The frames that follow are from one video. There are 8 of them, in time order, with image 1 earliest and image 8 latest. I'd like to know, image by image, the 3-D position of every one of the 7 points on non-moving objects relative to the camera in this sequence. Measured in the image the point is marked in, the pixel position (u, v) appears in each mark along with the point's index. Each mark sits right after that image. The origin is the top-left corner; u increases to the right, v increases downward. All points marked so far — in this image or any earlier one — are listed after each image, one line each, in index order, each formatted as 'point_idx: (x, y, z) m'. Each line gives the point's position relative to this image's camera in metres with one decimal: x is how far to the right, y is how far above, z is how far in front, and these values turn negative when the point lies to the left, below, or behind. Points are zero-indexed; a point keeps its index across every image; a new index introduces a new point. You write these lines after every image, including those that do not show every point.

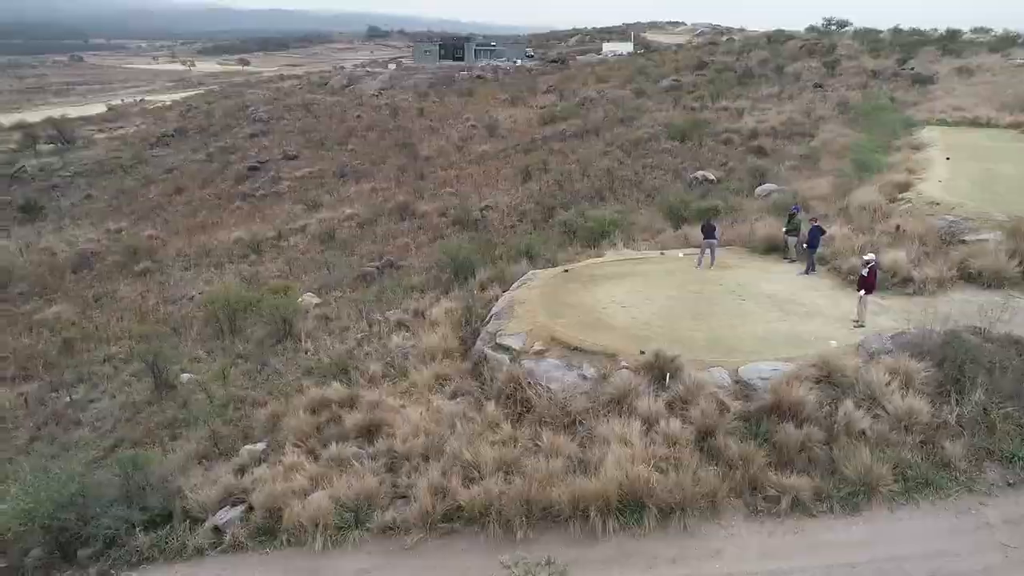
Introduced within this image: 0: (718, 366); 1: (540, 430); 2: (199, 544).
0: (+2.2, -0.8, +7.6) m
1: (+0.3, -1.4, +7.2) m
2: (-2.9, -2.3, +6.5) m
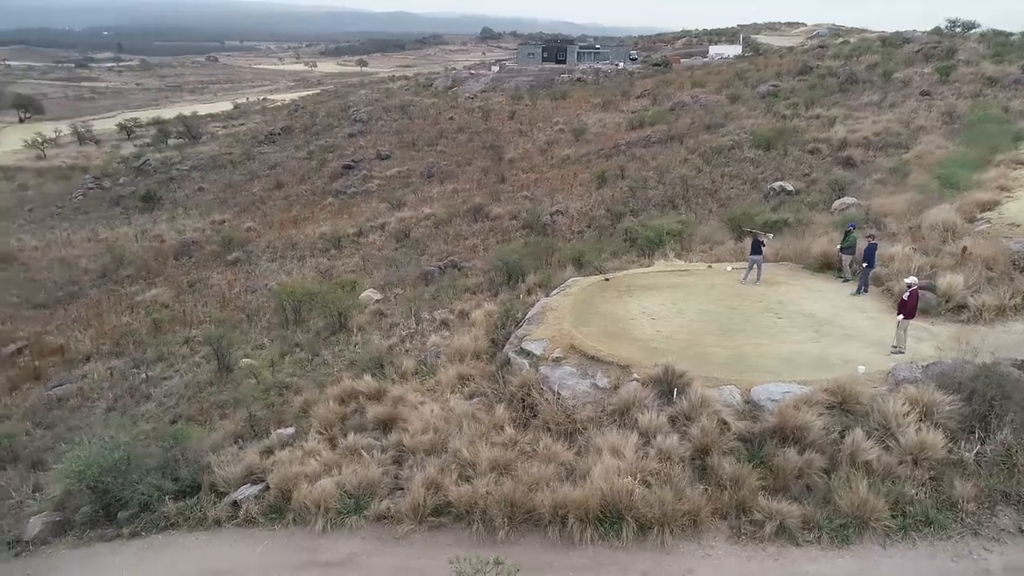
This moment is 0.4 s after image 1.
0: (+2.3, -1.0, +7.5) m
1: (+0.3, -1.5, +7.3) m
2: (-2.9, -2.3, +7.1) m
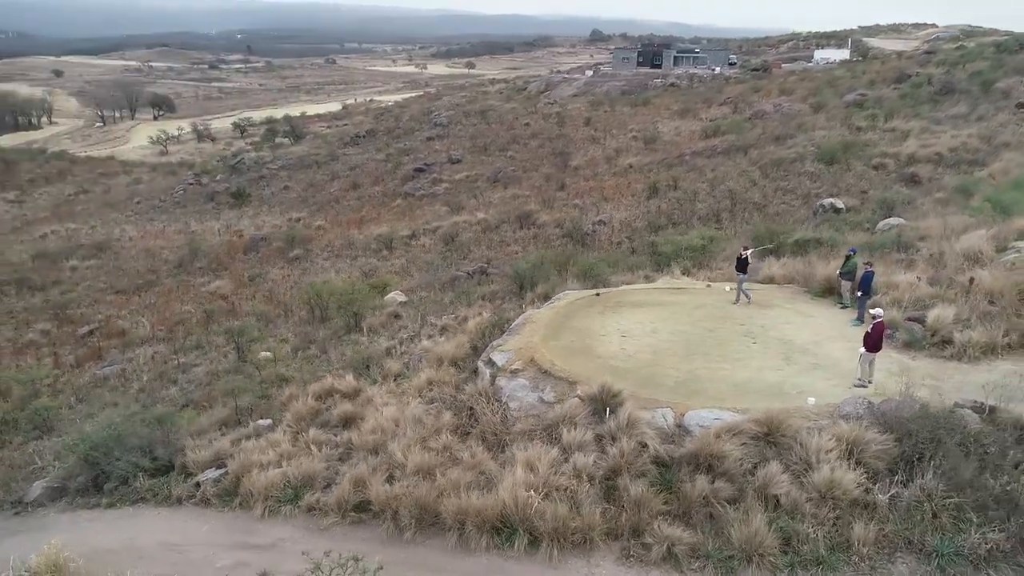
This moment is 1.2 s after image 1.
0: (+1.6, -1.3, +7.6) m
1: (-0.4, -1.7, +7.6) m
2: (-3.7, -2.3, +7.9) m
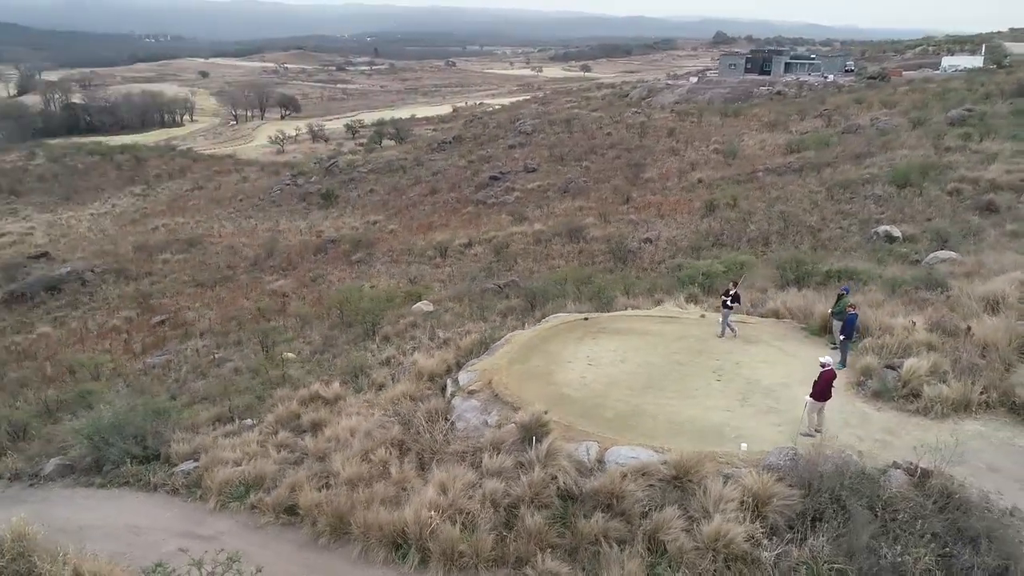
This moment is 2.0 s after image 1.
0: (+0.8, -1.6, +7.7) m
1: (-1.2, -1.9, +8.1) m
2: (-4.4, -2.4, +8.8) m
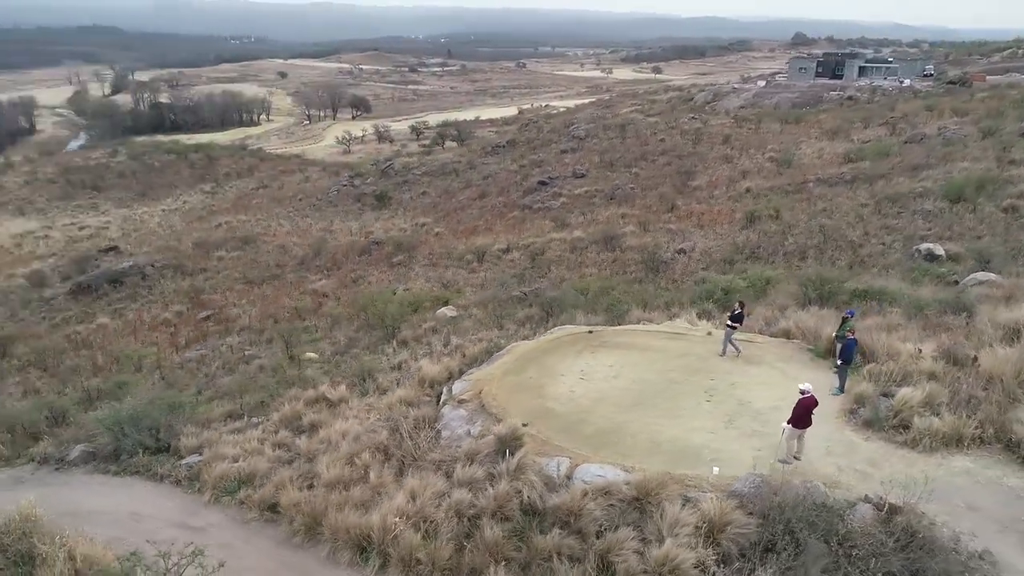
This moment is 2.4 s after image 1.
0: (+0.5, -1.8, +7.7) m
1: (-1.4, -2.1, +8.3) m
2: (-4.6, -2.4, +9.3) m
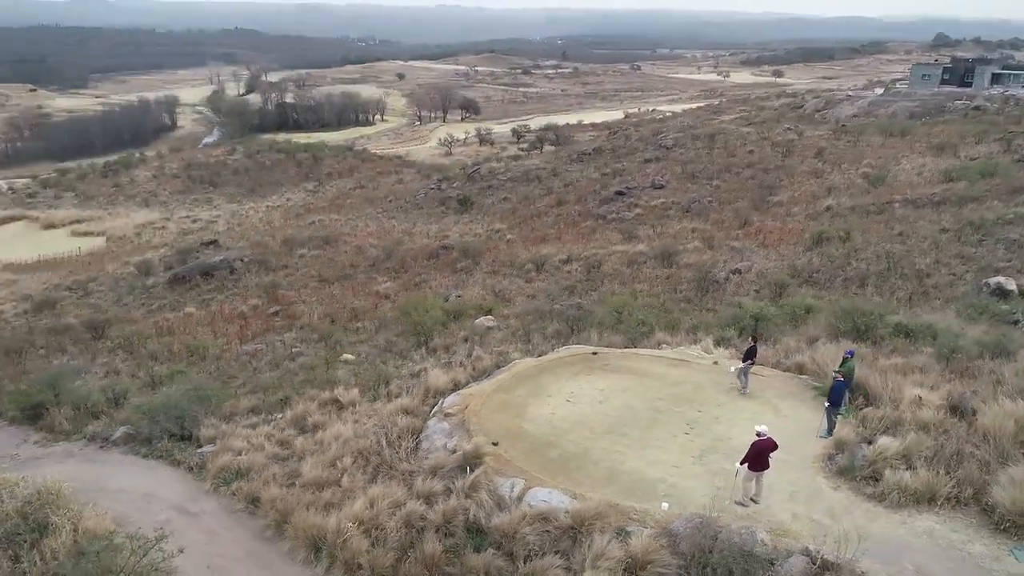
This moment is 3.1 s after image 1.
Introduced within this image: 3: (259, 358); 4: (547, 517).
0: (+0.1, -2.1, +8.0) m
1: (-1.8, -2.3, +8.8) m
2: (-4.8, -2.5, +10.3) m
3: (-5.7, -1.6, +16.0) m
4: (+0.4, -2.3, +7.3) m
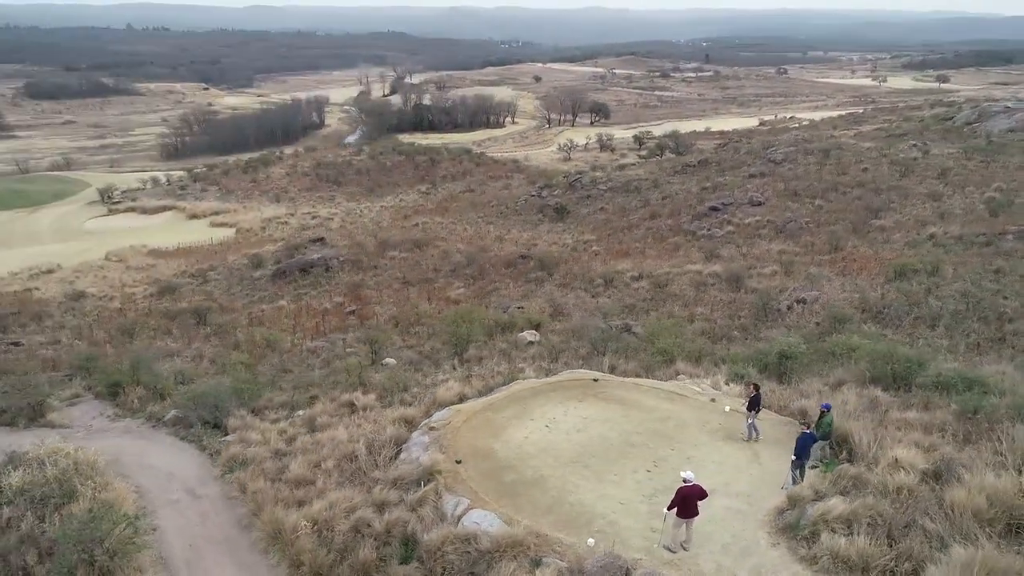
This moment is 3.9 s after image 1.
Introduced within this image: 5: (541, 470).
0: (-0.6, -2.4, +8.4) m
1: (-2.3, -2.5, +9.5) m
2: (-4.9, -2.5, +11.5) m
3: (-4.7, -1.6, +17.3) m
4: (-0.4, -2.7, +7.6) m
5: (+0.4, -2.3, +9.0) m
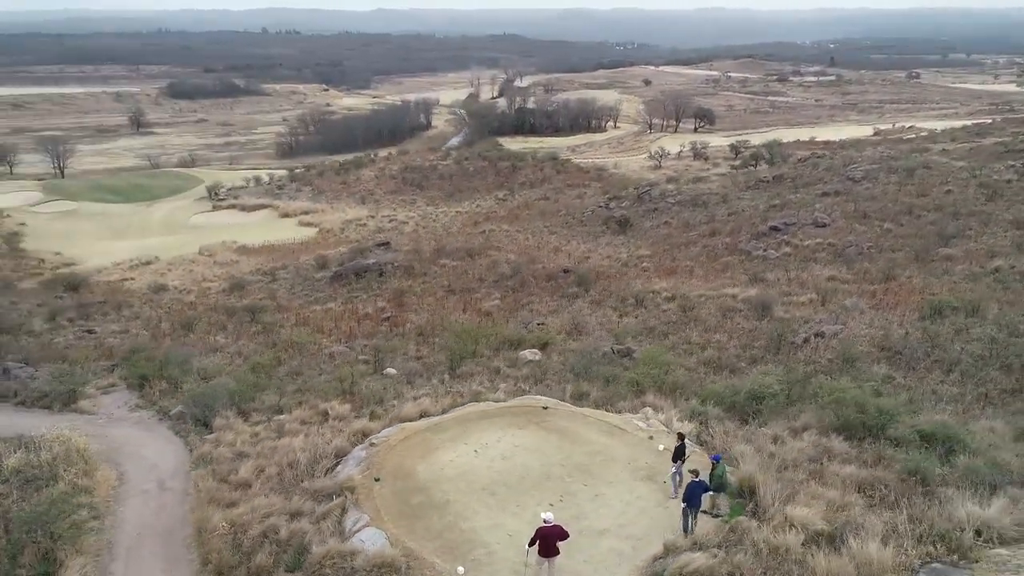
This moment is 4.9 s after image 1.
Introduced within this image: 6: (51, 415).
0: (-1.8, -2.8, +8.9) m
1: (-3.3, -2.8, +10.3) m
2: (-5.7, -2.7, +12.7) m
3: (-4.6, -1.8, +18.4) m
4: (-1.8, -3.0, +8.1) m
5: (-0.8, -2.7, +9.4) m
6: (-9.5, -2.6, +14.8) m
